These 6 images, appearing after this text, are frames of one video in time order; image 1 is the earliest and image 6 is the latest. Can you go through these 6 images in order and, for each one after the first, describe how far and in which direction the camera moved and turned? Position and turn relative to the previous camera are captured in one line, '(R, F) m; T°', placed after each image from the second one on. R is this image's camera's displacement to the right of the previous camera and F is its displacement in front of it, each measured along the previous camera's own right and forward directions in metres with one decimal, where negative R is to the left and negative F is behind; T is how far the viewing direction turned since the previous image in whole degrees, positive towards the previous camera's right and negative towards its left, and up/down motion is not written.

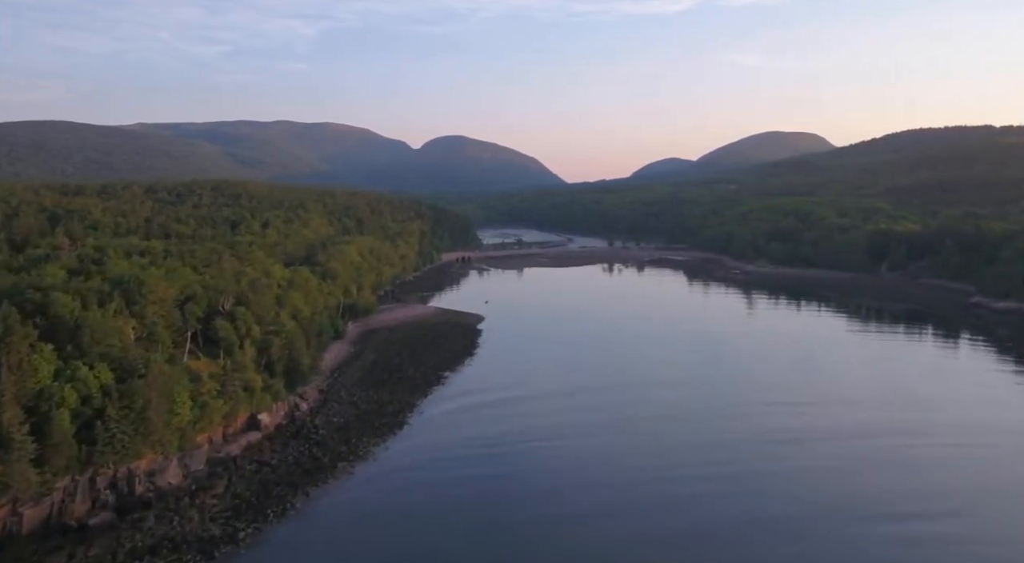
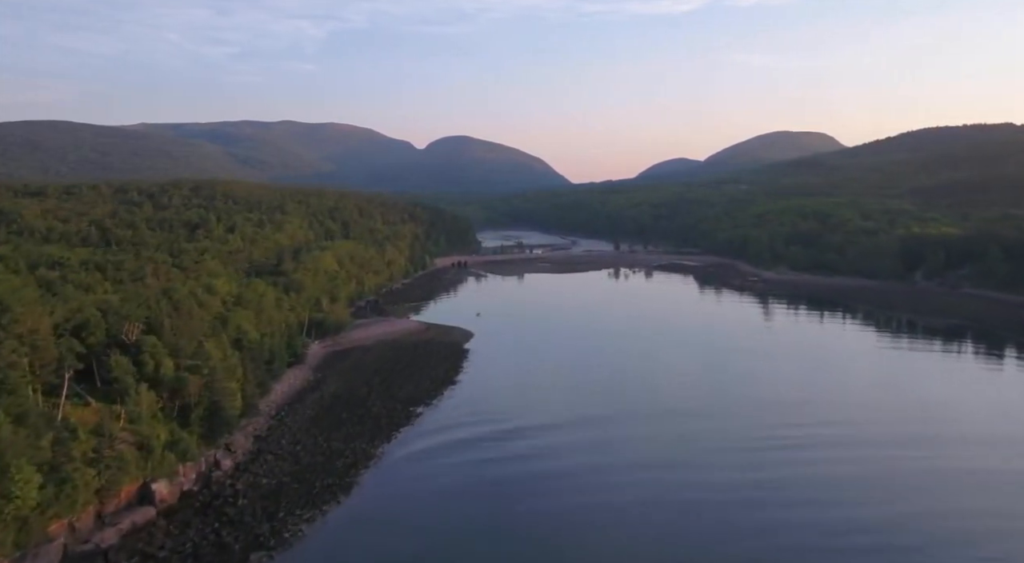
(+0.6, +5.1) m; 0°
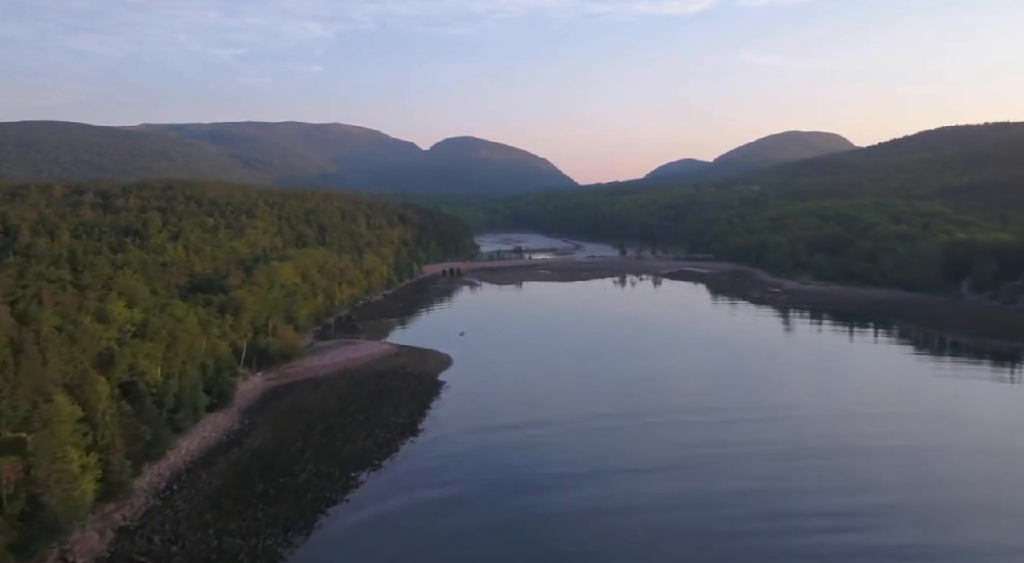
(+0.7, +5.9) m; 0°
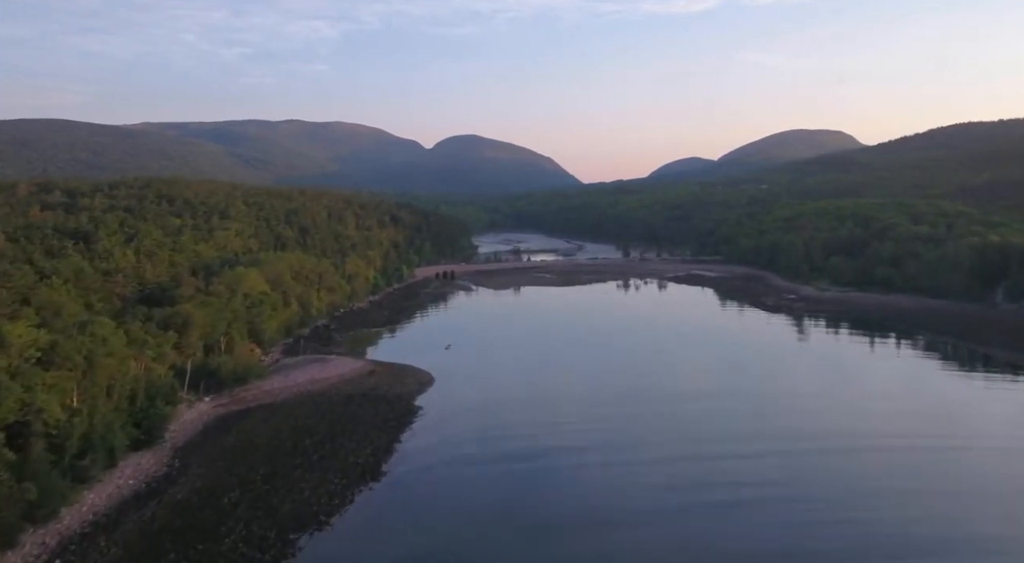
(+0.5, +3.7) m; 0°
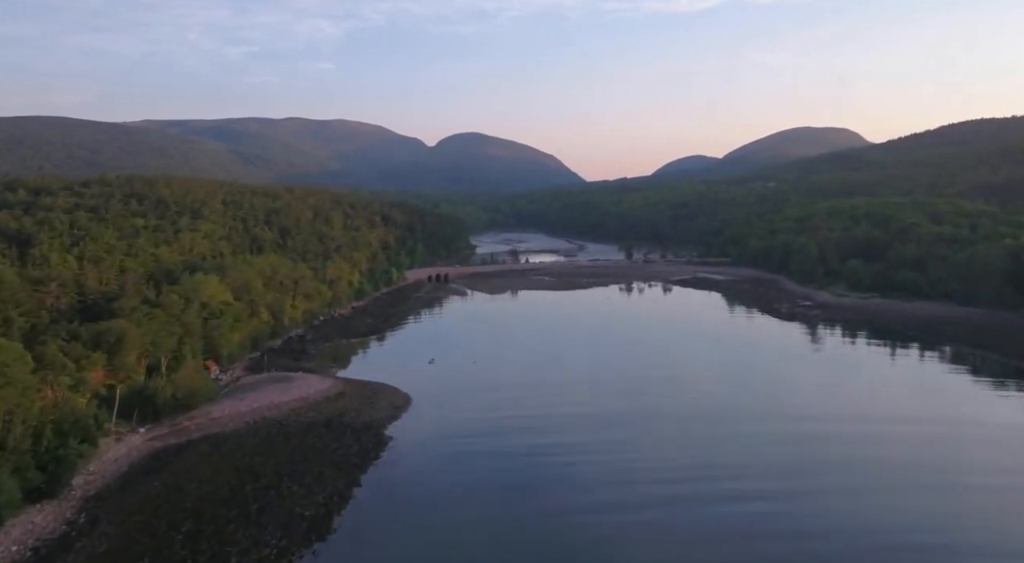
(+0.5, +3.4) m; 0°
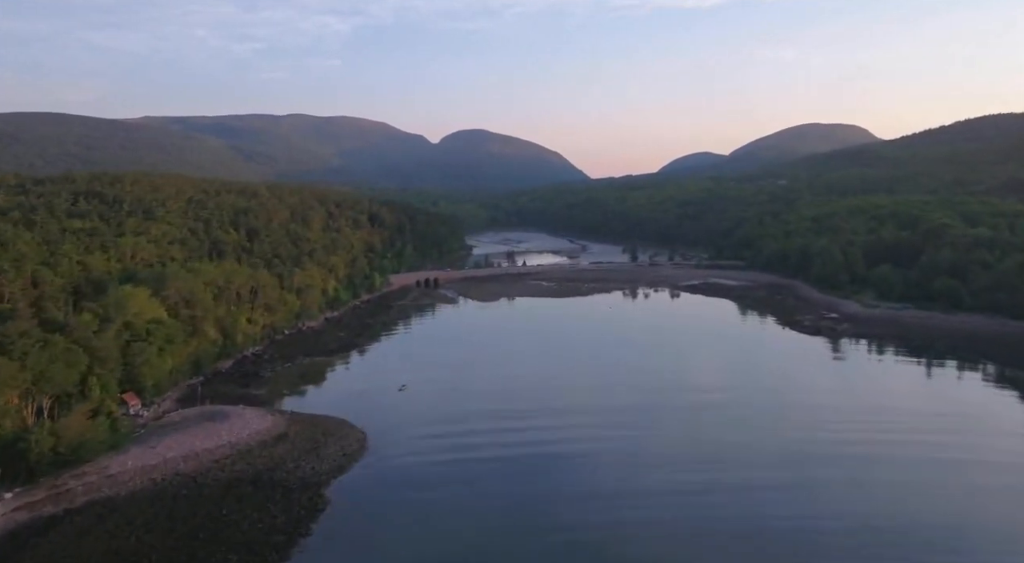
(+0.6, +4.7) m; 0°
